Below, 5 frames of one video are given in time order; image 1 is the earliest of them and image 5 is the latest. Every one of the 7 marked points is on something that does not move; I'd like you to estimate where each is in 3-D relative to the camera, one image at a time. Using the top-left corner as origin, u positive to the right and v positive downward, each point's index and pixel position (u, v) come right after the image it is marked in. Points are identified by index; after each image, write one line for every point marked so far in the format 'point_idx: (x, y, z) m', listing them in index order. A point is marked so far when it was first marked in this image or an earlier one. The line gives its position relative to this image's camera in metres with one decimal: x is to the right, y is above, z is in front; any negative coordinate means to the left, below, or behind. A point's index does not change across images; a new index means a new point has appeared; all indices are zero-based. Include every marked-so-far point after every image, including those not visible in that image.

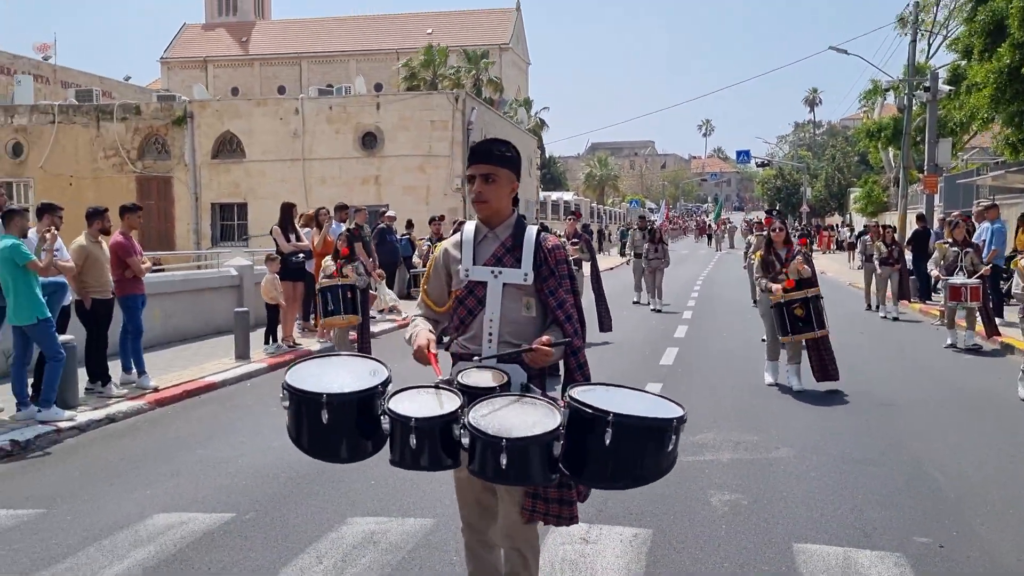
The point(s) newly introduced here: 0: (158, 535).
0: (-2.1, -1.5, +5.5) m
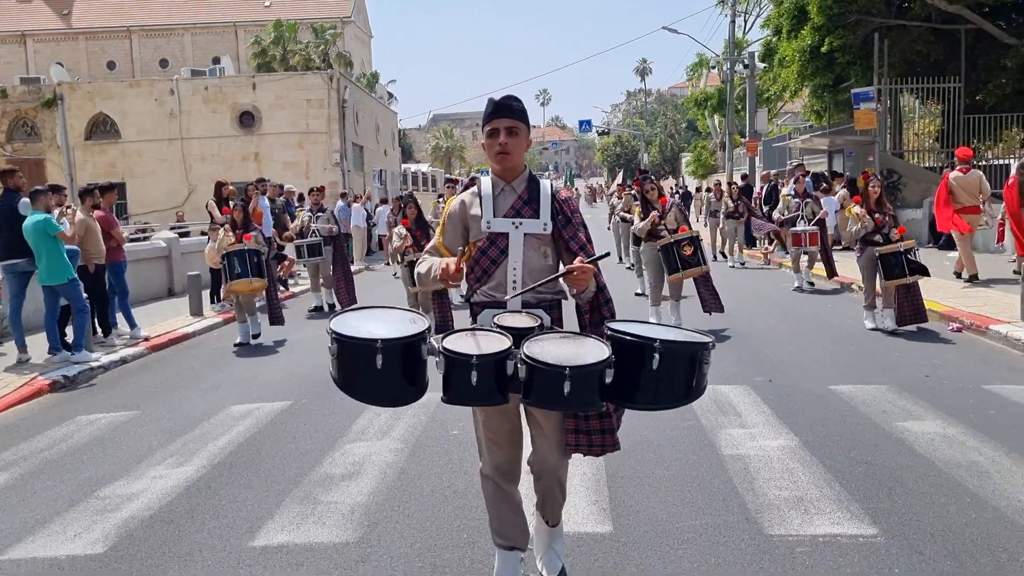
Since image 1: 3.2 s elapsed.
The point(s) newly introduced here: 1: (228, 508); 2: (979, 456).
0: (-2.2, -1.1, +7.6) m
1: (-1.6, -1.3, +5.1) m
2: (+2.9, -1.1, +5.6) m
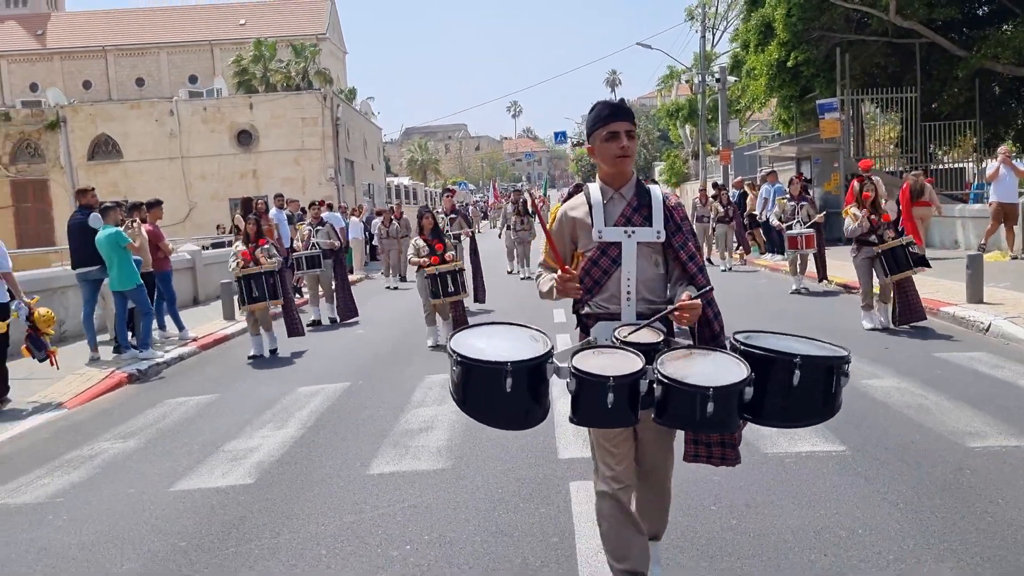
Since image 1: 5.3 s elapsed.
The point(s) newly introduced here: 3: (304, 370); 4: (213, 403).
0: (-1.9, -1.0, +8.9) m
1: (-1.3, -1.2, +6.4) m
2: (+3.3, -0.9, +7.1) m
3: (-2.5, -1.0, +10.6) m
4: (-2.9, -1.1, +8.7) m
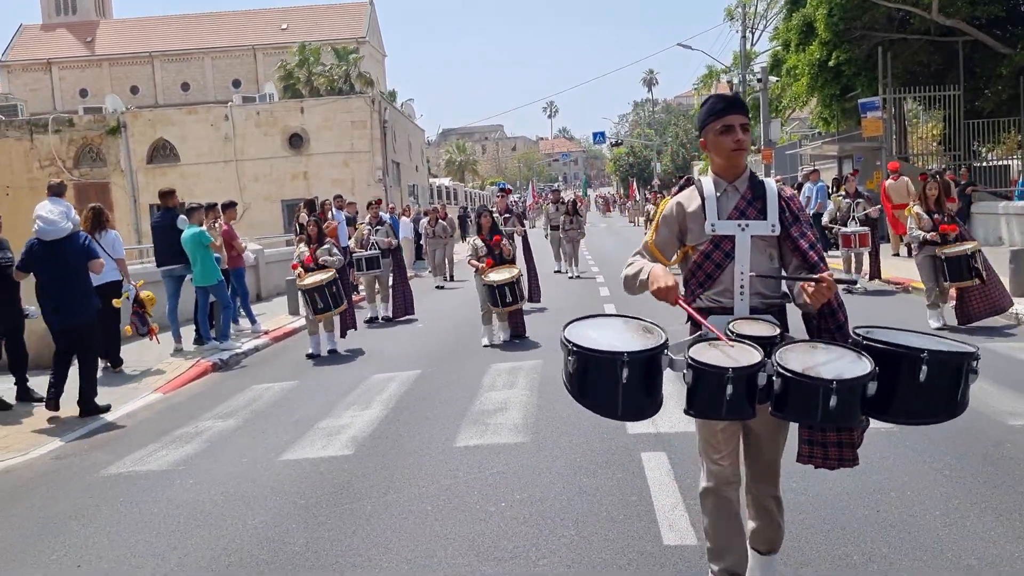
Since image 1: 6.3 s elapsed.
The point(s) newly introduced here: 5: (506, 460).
0: (-1.3, -1.0, +9.6) m
1: (-0.7, -1.1, +7.1) m
2: (+3.9, -0.8, +7.5) m
3: (-1.7, -0.9, +11.3) m
4: (-2.3, -1.1, +9.4) m
5: (0.0, -1.2, +6.0) m
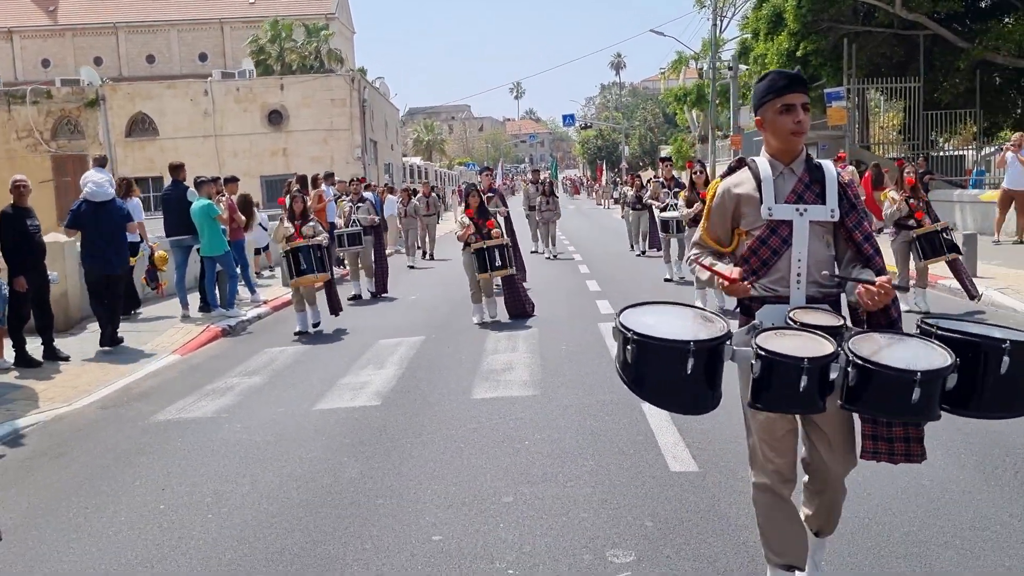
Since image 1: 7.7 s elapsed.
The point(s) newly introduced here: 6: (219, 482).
0: (-1.3, -0.6, +10.3) m
1: (-0.6, -0.8, +7.8) m
2: (+3.9, -0.6, +8.5) m
3: (-1.8, -0.5, +12.0) m
4: (-2.3, -0.7, +10.1) m
5: (+0.1, -0.9, +6.8) m
6: (-1.8, -1.2, +5.5) m
